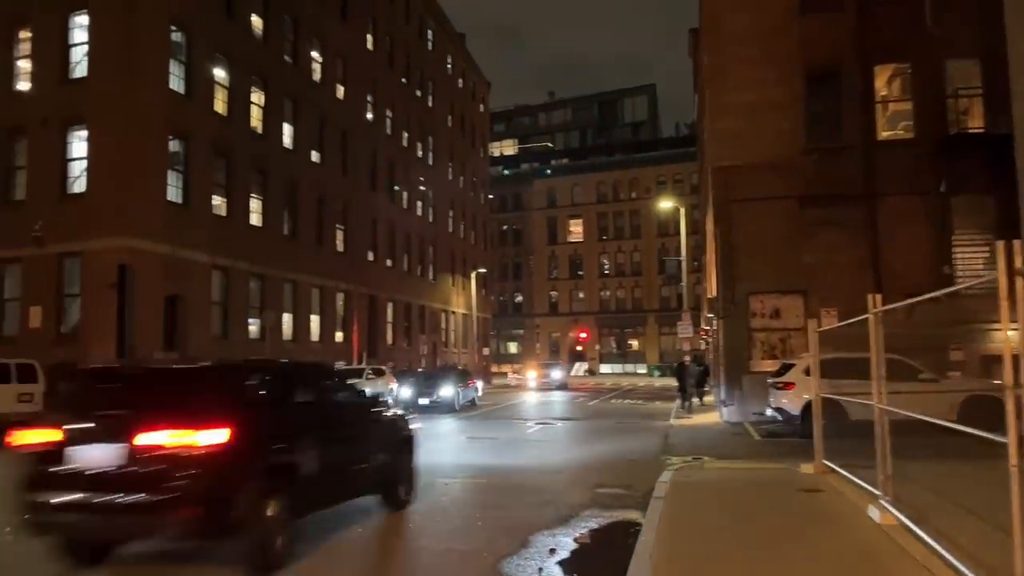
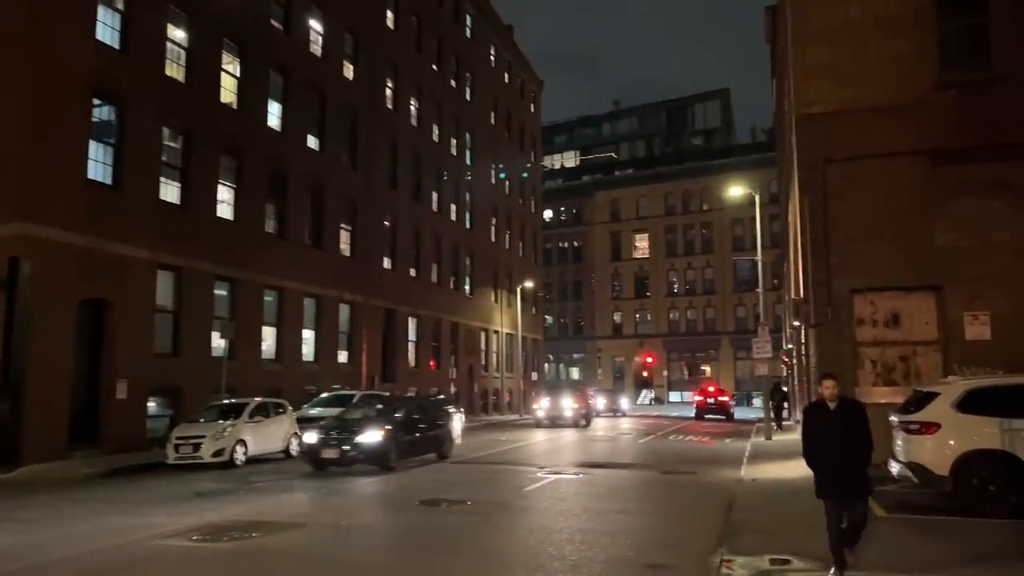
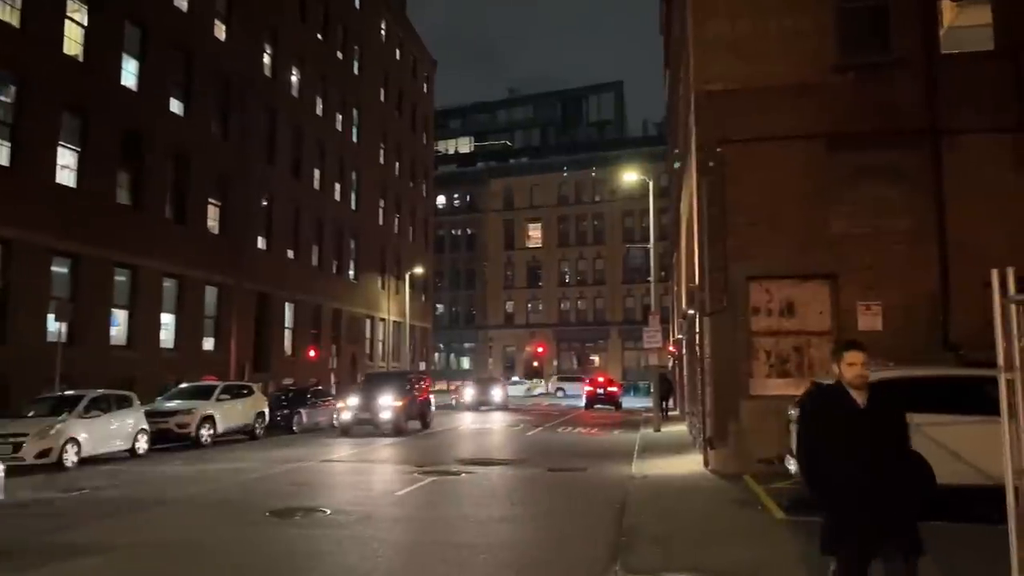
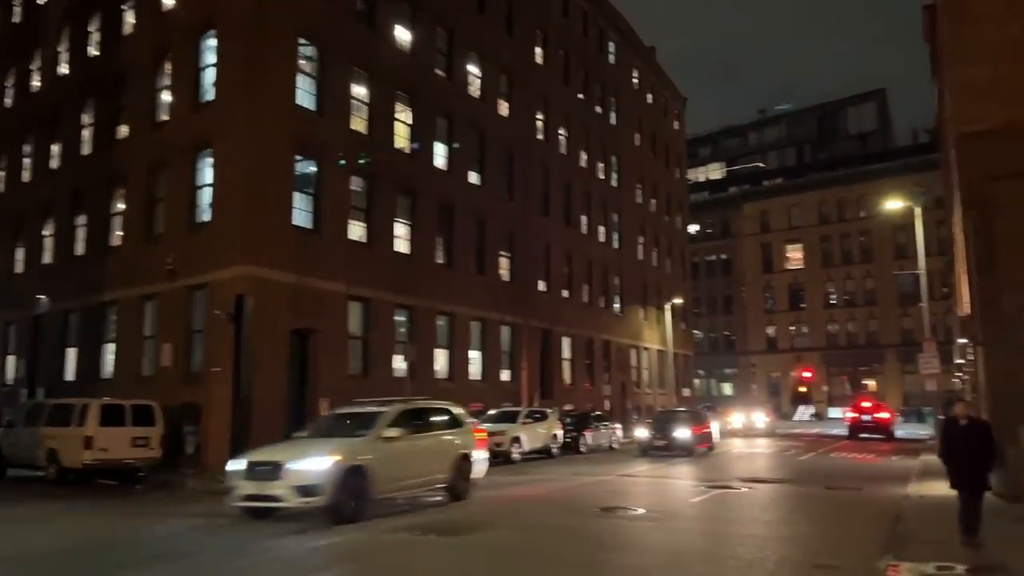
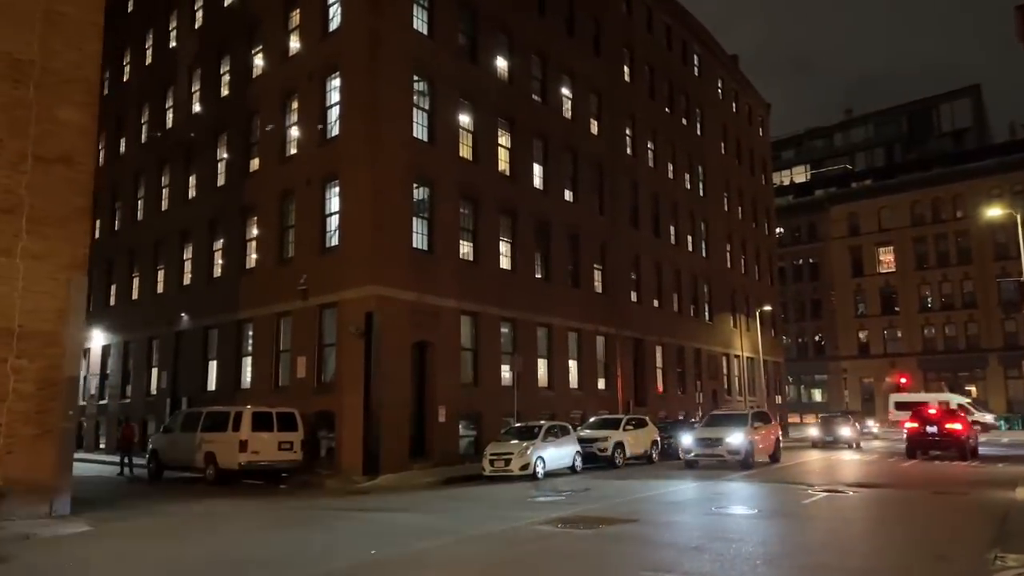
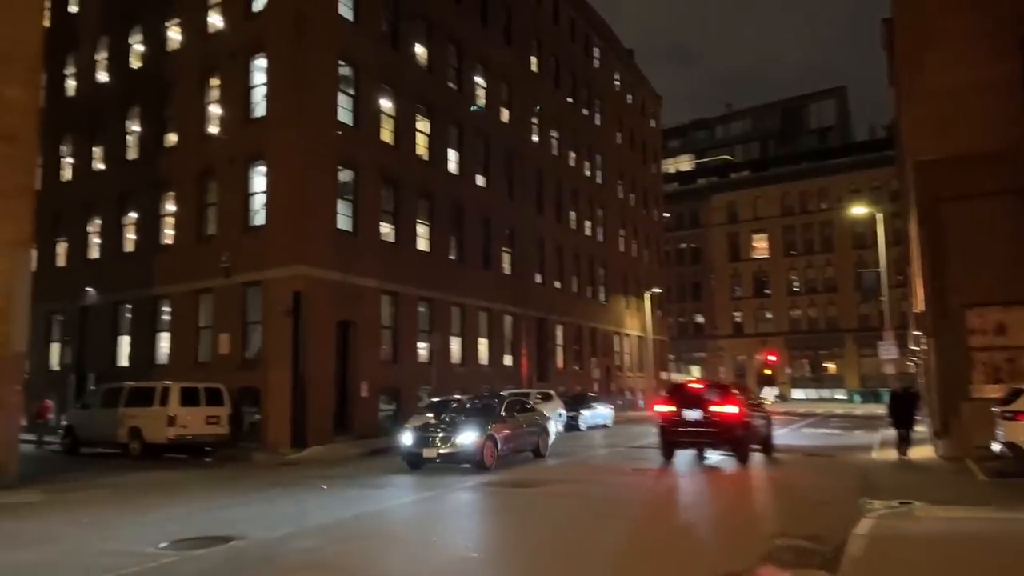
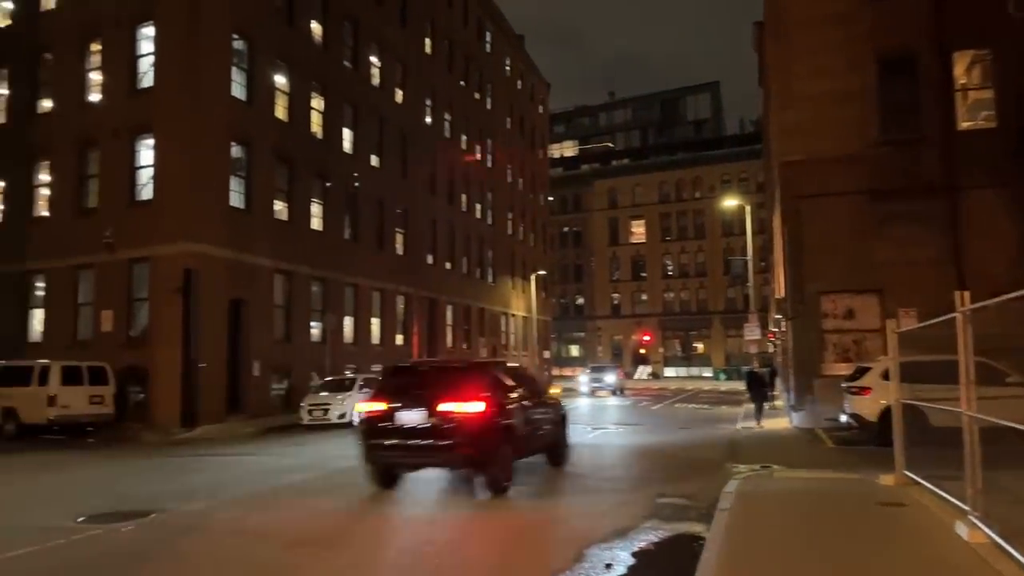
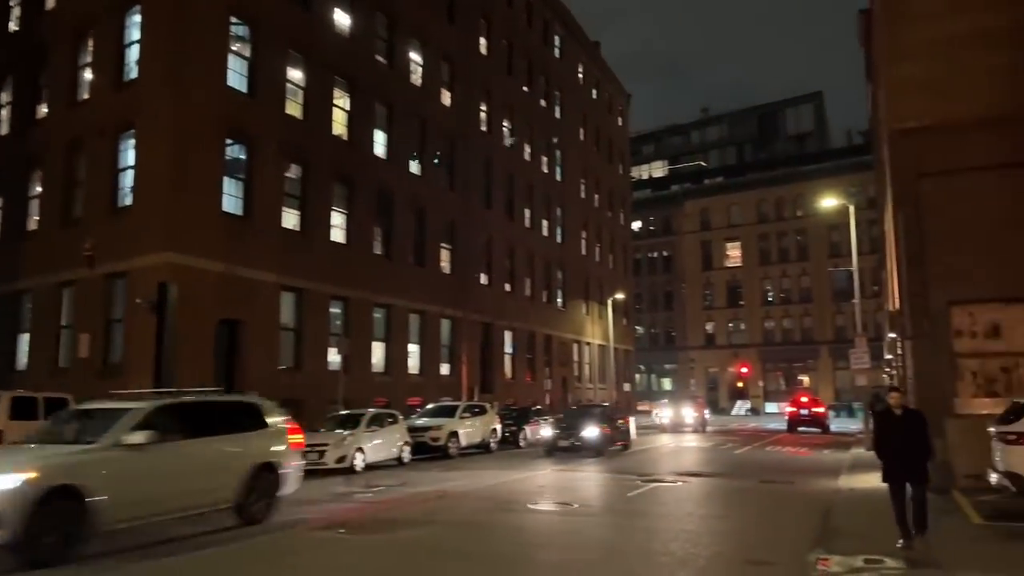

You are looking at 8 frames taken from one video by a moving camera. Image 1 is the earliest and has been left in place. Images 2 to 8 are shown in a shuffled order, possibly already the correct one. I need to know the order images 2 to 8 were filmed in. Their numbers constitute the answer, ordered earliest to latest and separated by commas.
7, 6, 5, 4, 8, 2, 3
